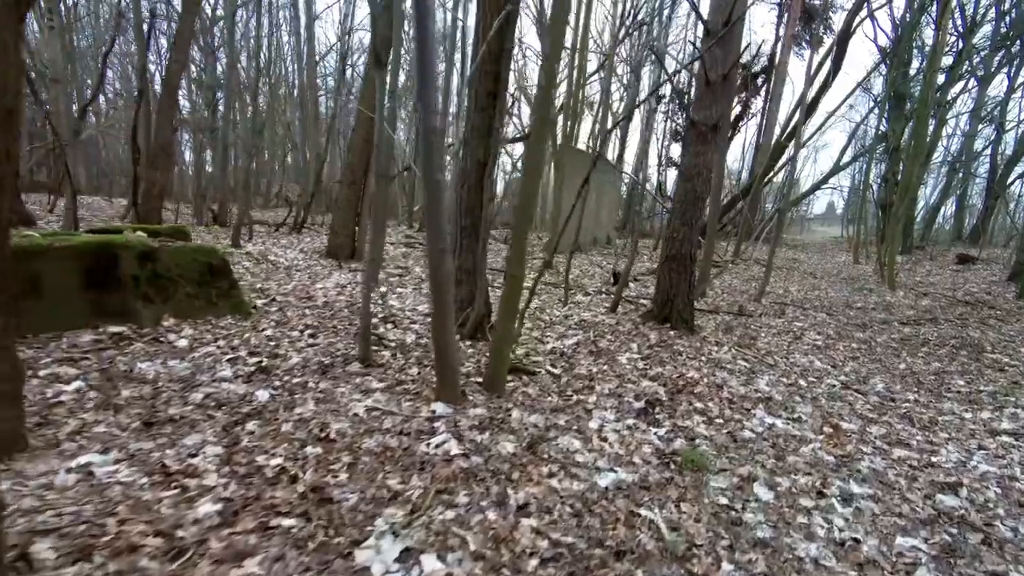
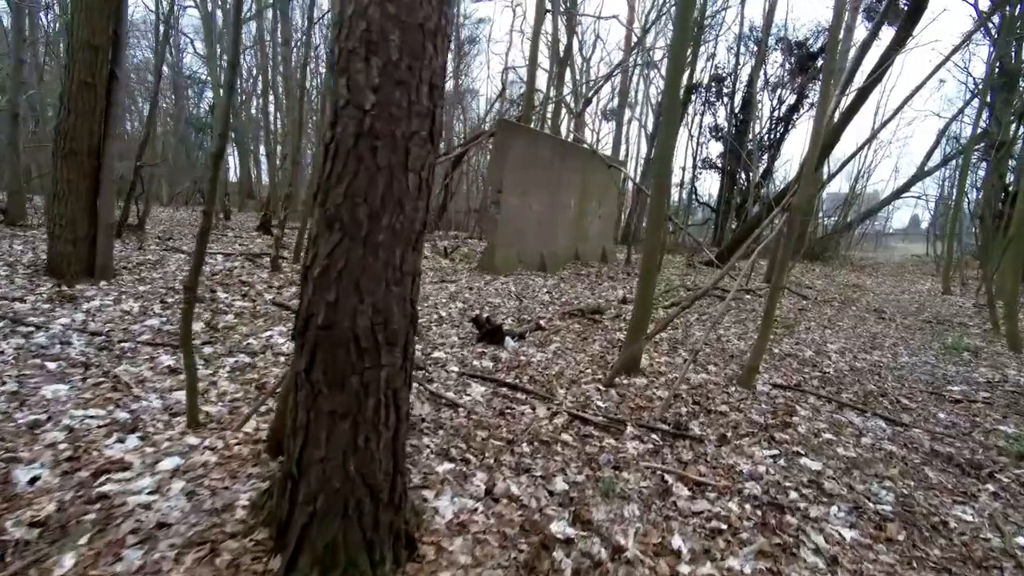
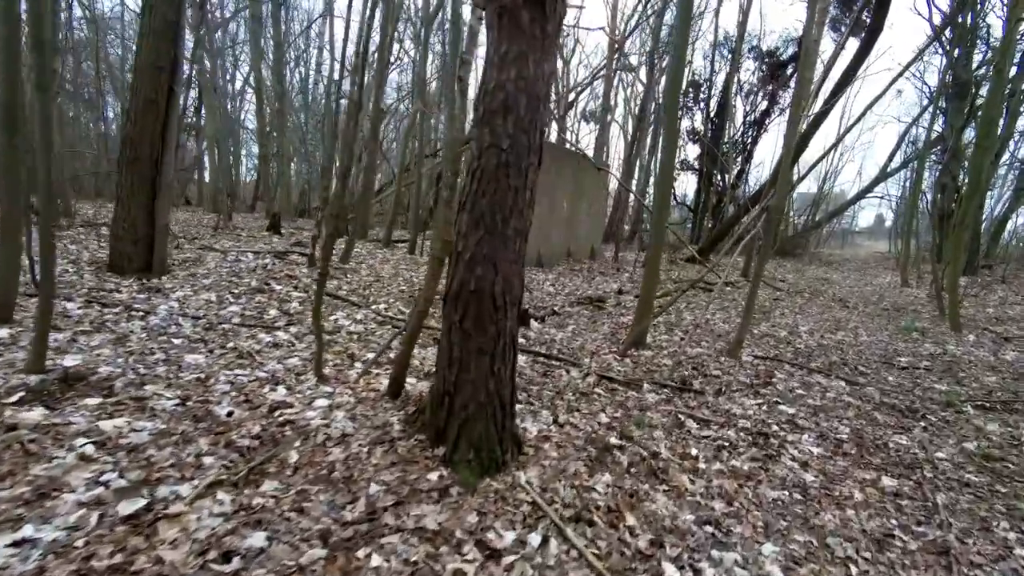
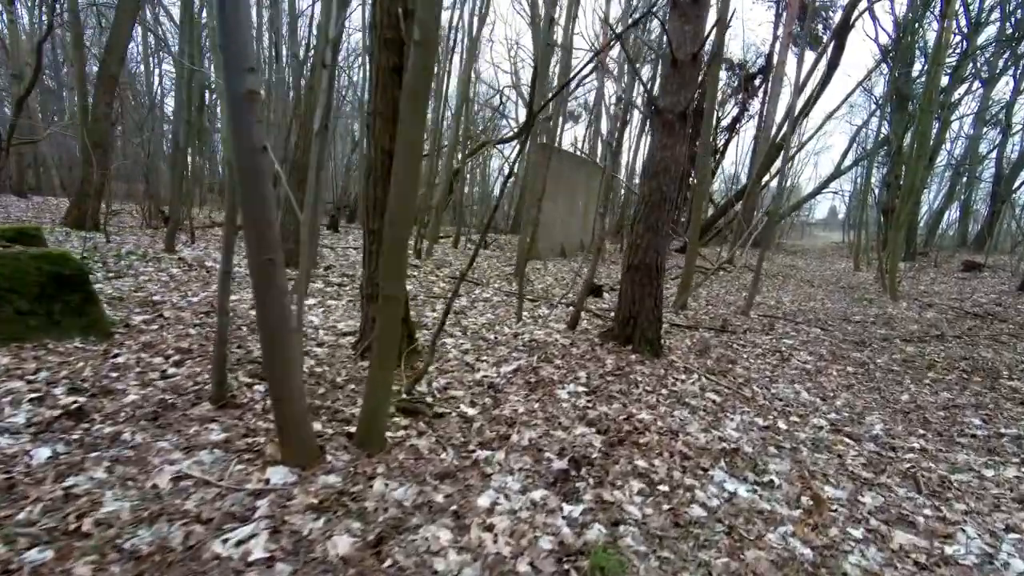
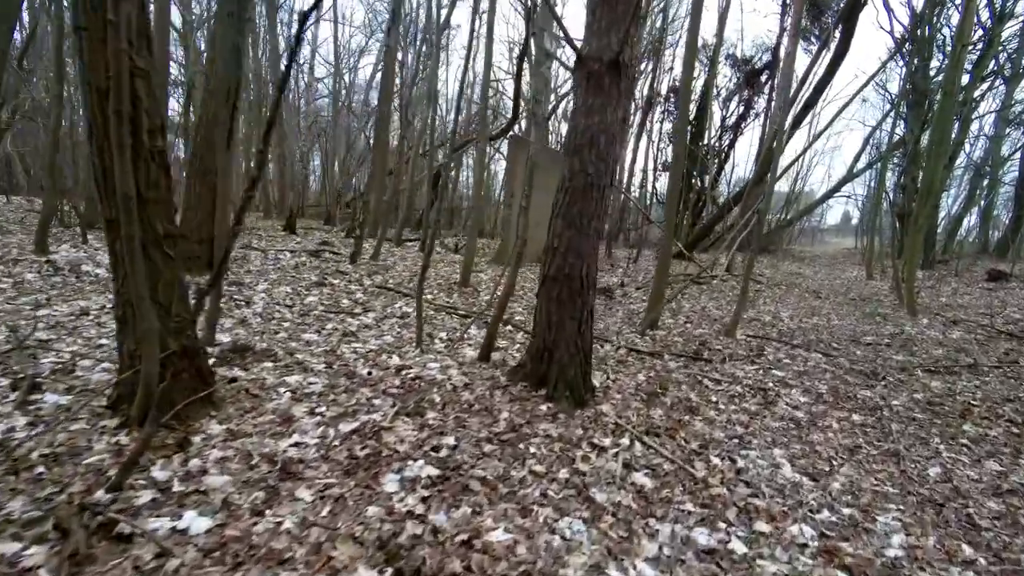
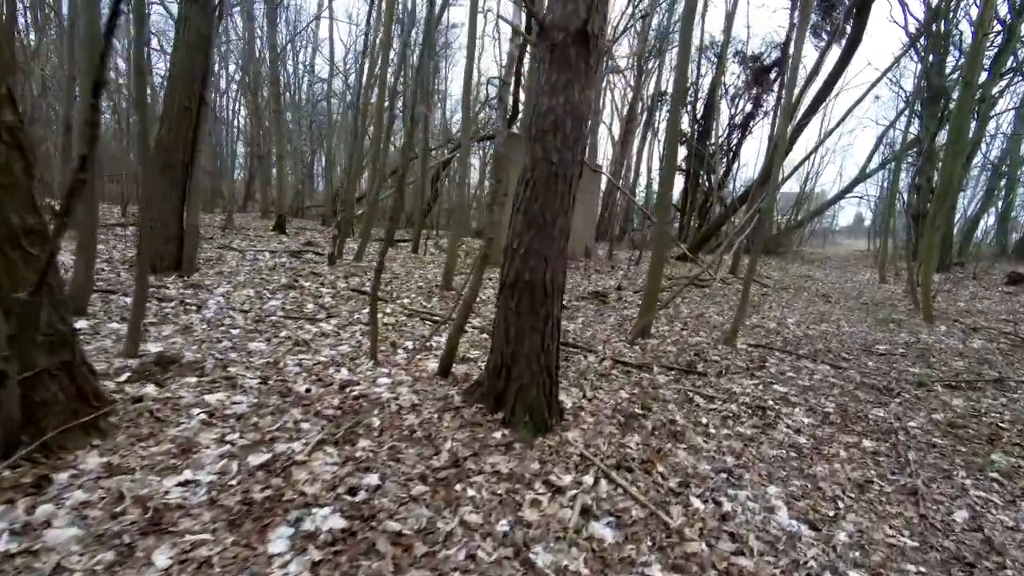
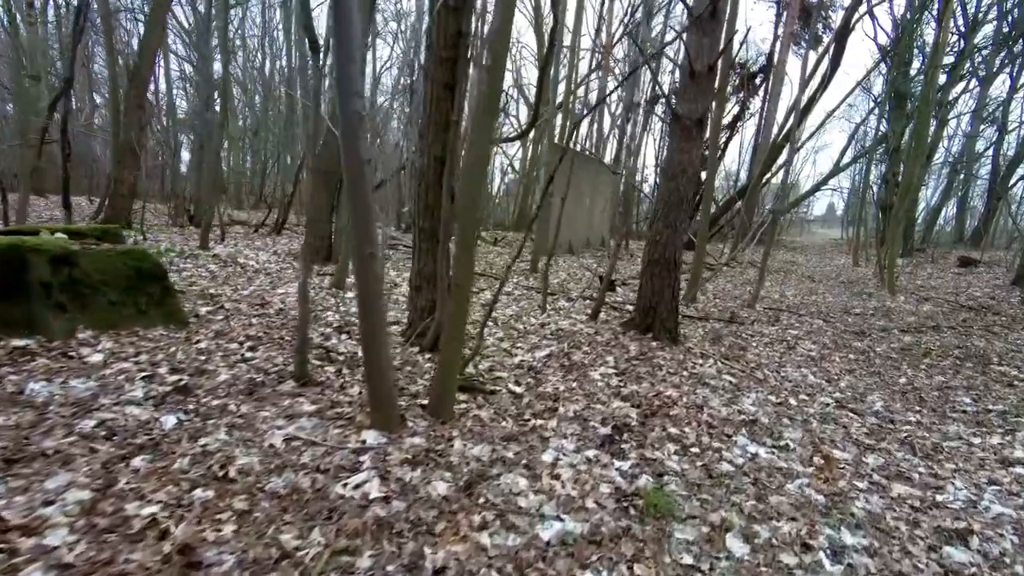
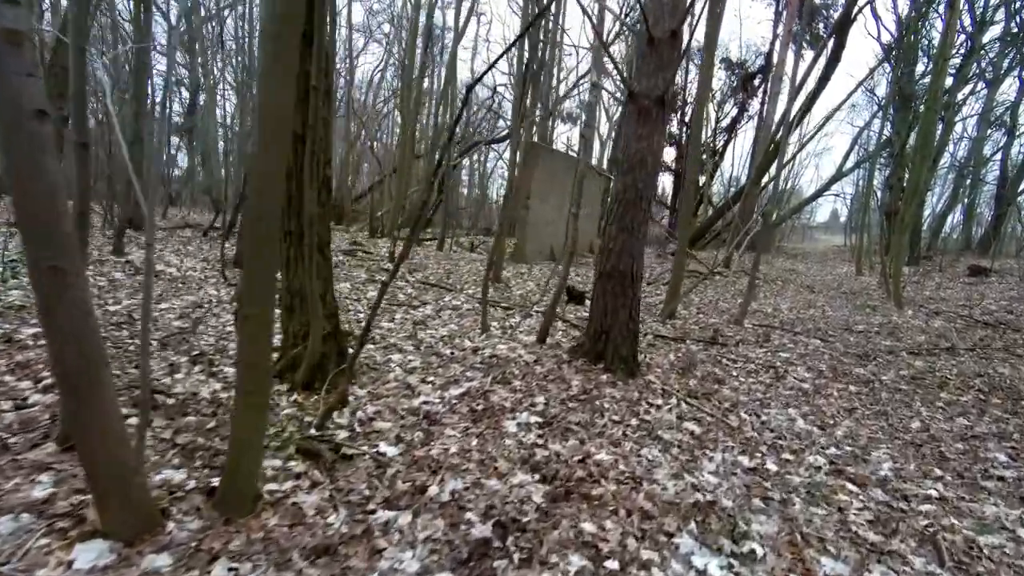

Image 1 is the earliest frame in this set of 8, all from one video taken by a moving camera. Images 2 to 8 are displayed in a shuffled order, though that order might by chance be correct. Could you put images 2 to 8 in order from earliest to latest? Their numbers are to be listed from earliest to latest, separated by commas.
7, 4, 8, 5, 6, 3, 2
